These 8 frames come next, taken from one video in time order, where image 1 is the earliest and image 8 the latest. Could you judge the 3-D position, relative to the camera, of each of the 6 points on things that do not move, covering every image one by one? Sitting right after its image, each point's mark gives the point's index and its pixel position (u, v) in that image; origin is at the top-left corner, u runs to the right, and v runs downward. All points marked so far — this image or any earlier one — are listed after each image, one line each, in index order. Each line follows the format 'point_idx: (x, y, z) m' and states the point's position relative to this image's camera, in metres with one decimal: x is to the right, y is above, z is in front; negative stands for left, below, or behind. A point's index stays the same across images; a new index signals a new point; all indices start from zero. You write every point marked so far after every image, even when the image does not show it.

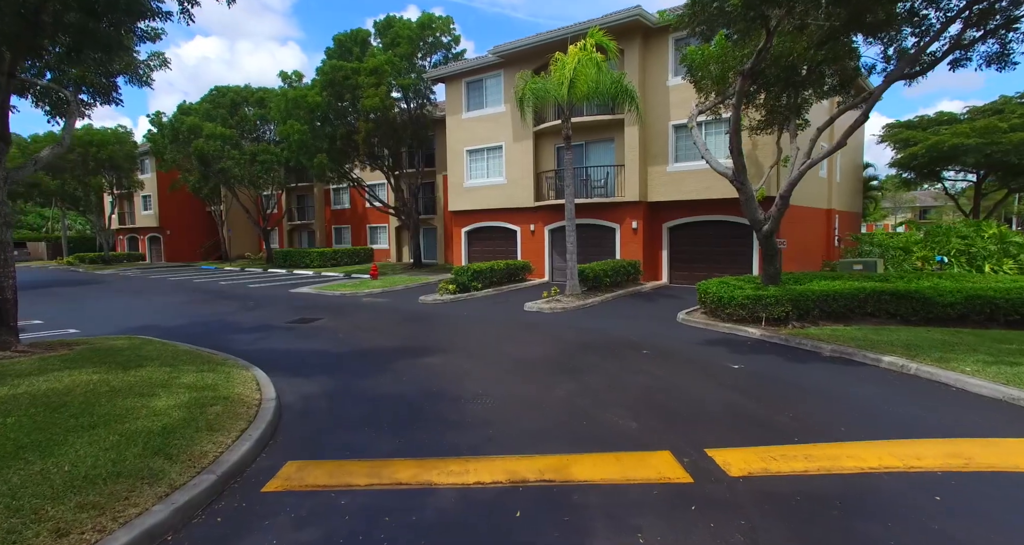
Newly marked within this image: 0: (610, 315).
0: (+2.3, -1.0, +13.0) m
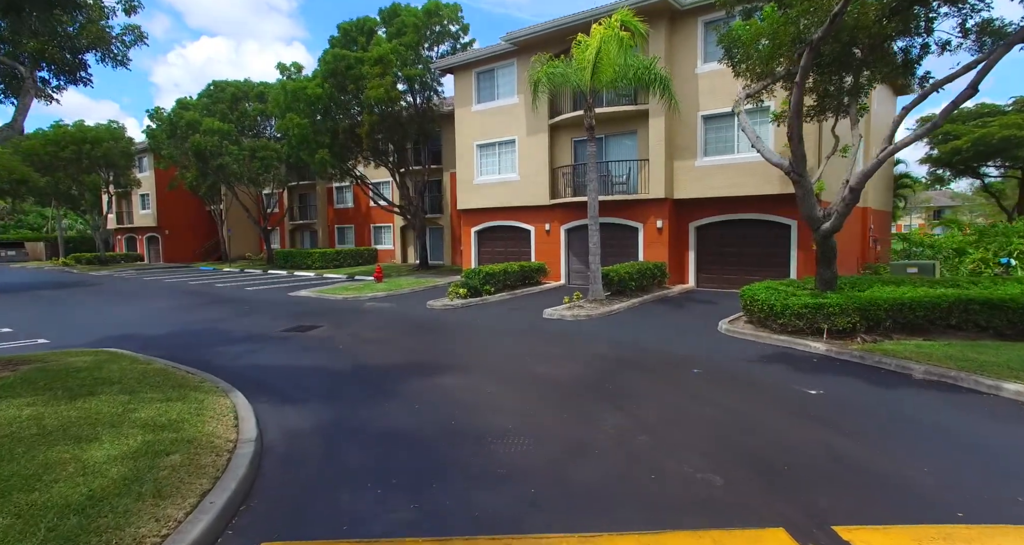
0: (+2.7, -1.1, +11.7) m
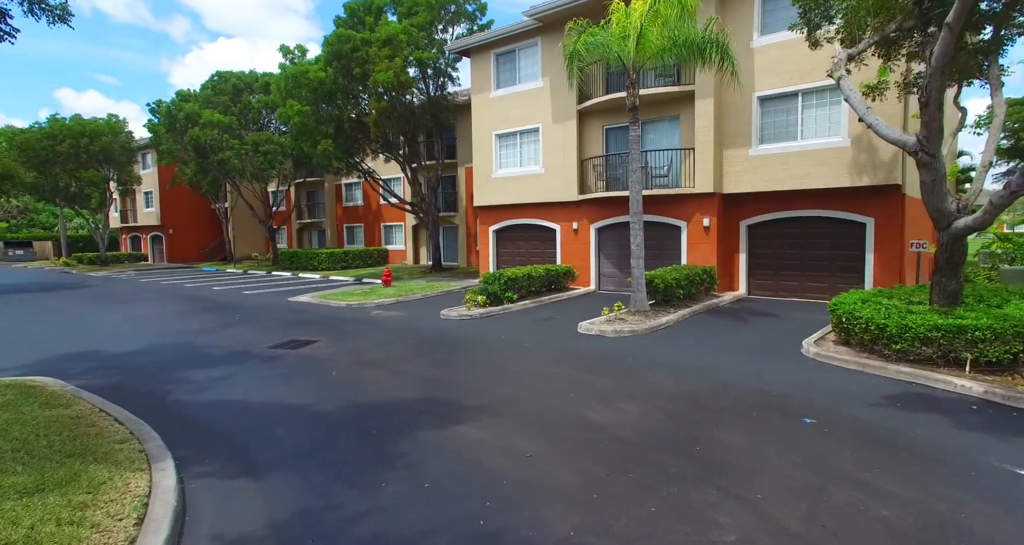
0: (+3.2, -1.2, +9.6) m
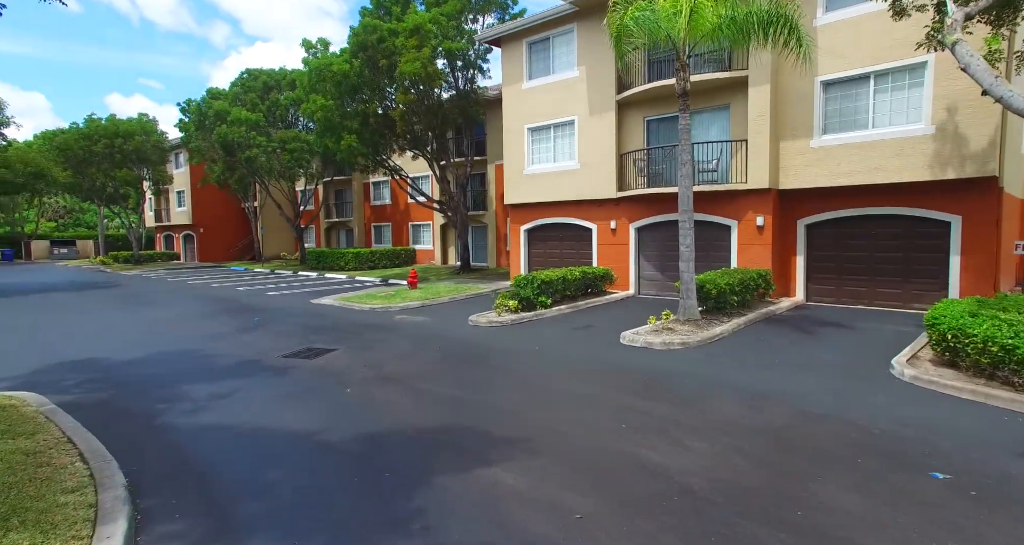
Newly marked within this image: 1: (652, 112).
0: (+3.7, -1.3, +8.4) m
1: (+3.9, +4.5, +15.7) m
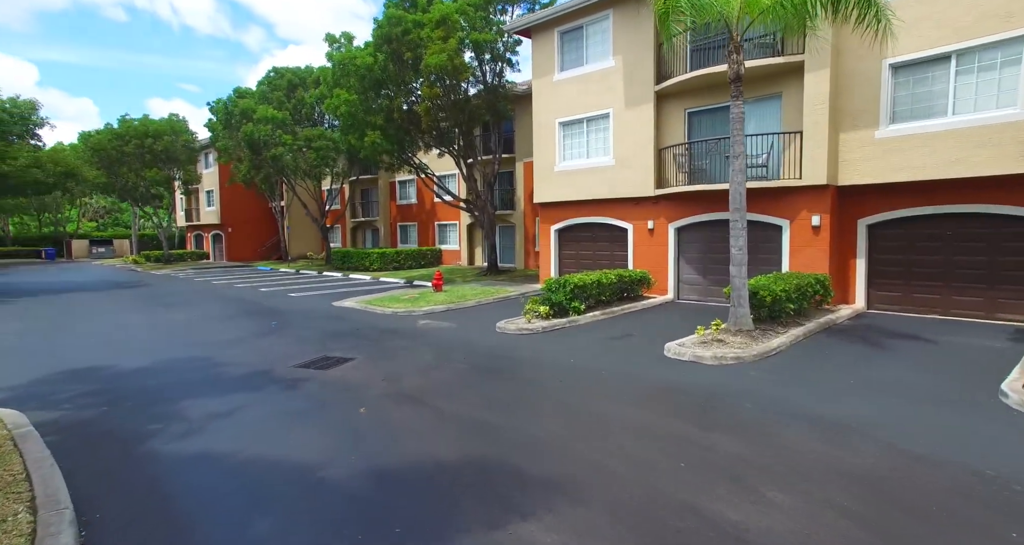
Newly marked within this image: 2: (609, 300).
0: (+4.2, -1.4, +7.3) m
1: (+4.7, +4.4, +14.6) m
2: (+2.3, -0.7, +13.6) m
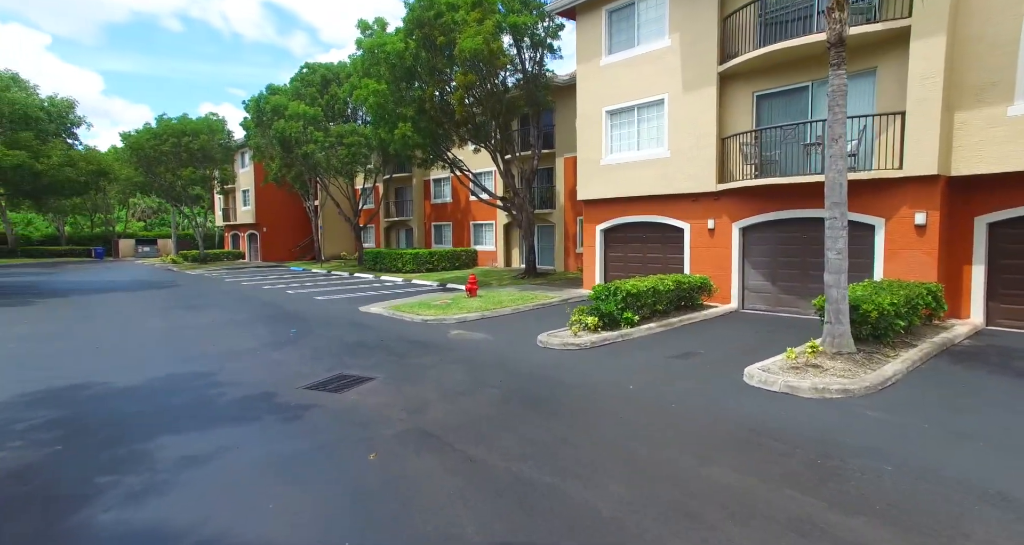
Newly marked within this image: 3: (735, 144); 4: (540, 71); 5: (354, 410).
0: (+4.7, -1.5, +5.6) m
1: (+5.7, +4.3, +12.8) m
2: (+3.3, -0.8, +11.9) m
3: (+5.2, +3.0, +13.1) m
4: (+0.9, +6.7, +18.6) m
5: (-1.9, -1.7, +6.9) m
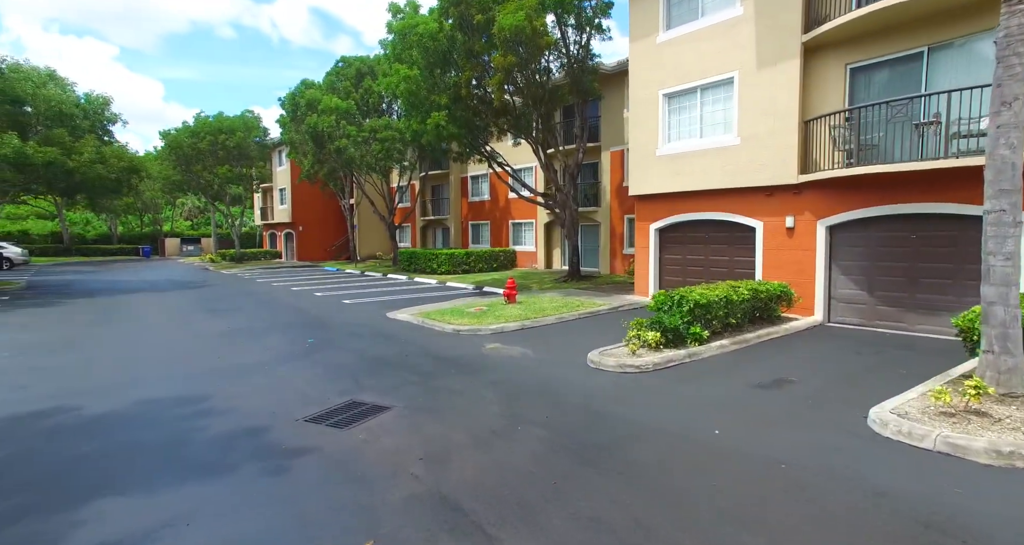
0: (+5.0, -1.6, +3.6) m
1: (+6.6, +4.2, +10.8) m
2: (+4.1, -0.9, +10.0) m
3: (+6.1, +2.9, +11.1) m
4: (+2.2, +6.6, +16.8) m
5: (-1.5, -1.7, +5.4) m
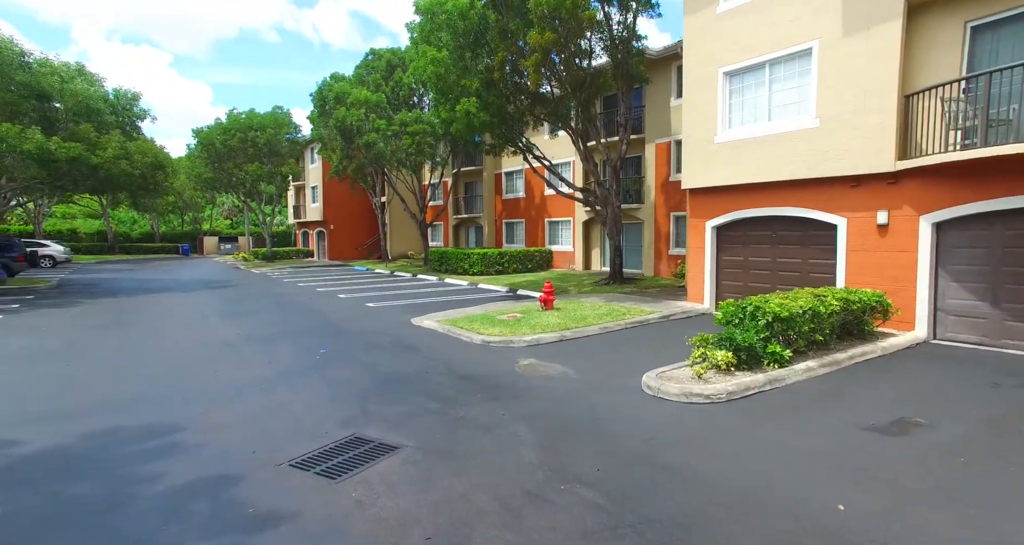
0: (+5.2, -1.7, +1.7) m
1: (+7.3, +4.1, +8.8) m
2: (+4.6, -1.0, +8.2) m
3: (+6.8, +2.8, +9.2) m
4: (+3.3, +6.5, +15.1) m
5: (-1.2, -1.8, +3.9) m
